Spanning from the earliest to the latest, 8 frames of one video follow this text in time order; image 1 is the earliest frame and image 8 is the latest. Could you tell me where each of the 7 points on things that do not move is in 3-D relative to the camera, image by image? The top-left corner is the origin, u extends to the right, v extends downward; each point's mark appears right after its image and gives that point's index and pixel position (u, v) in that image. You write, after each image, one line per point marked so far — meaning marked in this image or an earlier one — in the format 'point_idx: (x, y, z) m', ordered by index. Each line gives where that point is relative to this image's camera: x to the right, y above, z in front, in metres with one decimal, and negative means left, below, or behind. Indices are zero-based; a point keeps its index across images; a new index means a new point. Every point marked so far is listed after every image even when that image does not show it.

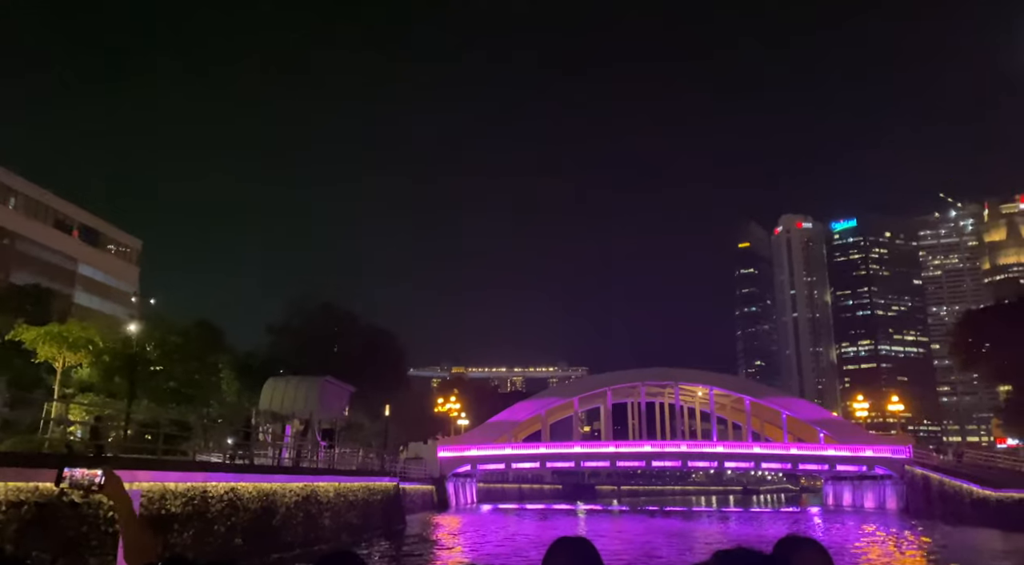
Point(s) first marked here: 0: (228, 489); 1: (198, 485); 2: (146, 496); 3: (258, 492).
0: (-6.5, -4.9, +18.7) m
1: (-6.8, -4.5, +17.7) m
2: (-6.9, -4.2, +16.1) m
3: (-6.3, -5.3, +19.9) m
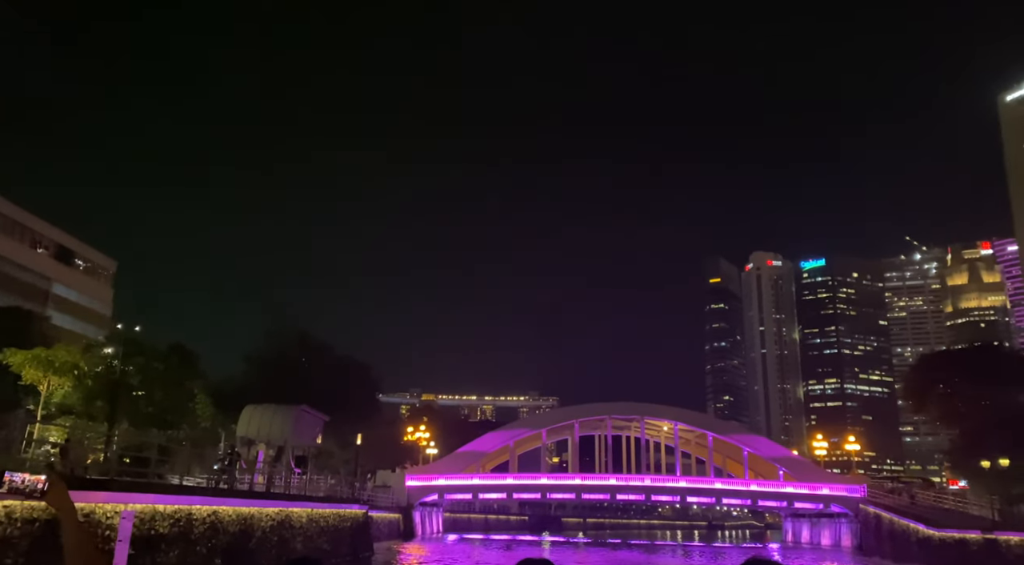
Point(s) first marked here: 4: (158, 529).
0: (-7.4, -5.8, +19.7) m
1: (-7.6, -5.3, +18.7) m
2: (-7.7, -5.0, +17.1) m
3: (-7.2, -6.2, +20.9) m
4: (-7.7, -5.4, +17.5) m
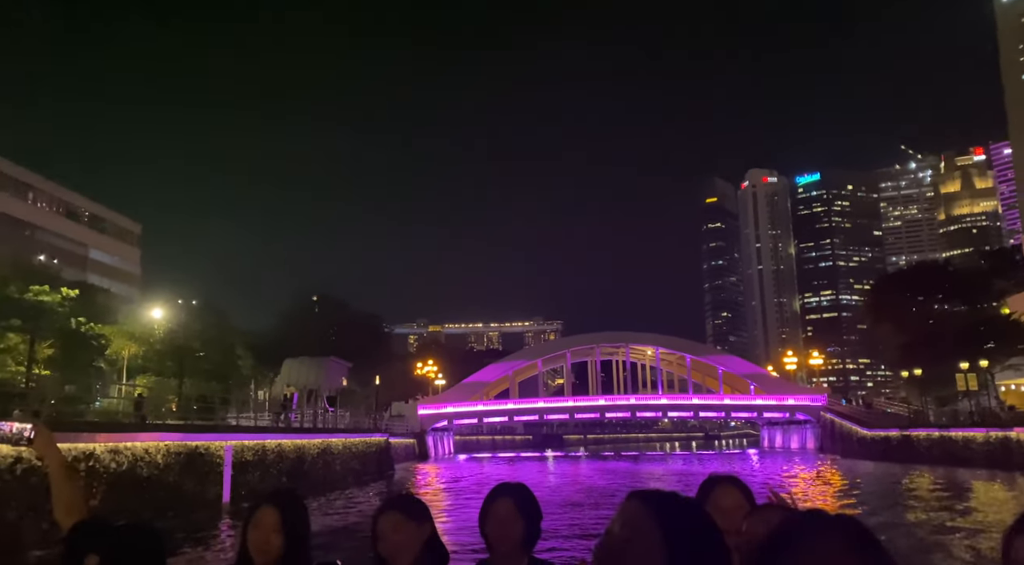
0: (-7.8, -5.4, +26.3) m
1: (-8.1, -5.1, +25.3) m
2: (-8.2, -4.9, +23.7) m
3: (-7.6, -5.7, +27.5) m
4: (-8.1, -5.2, +24.1) m
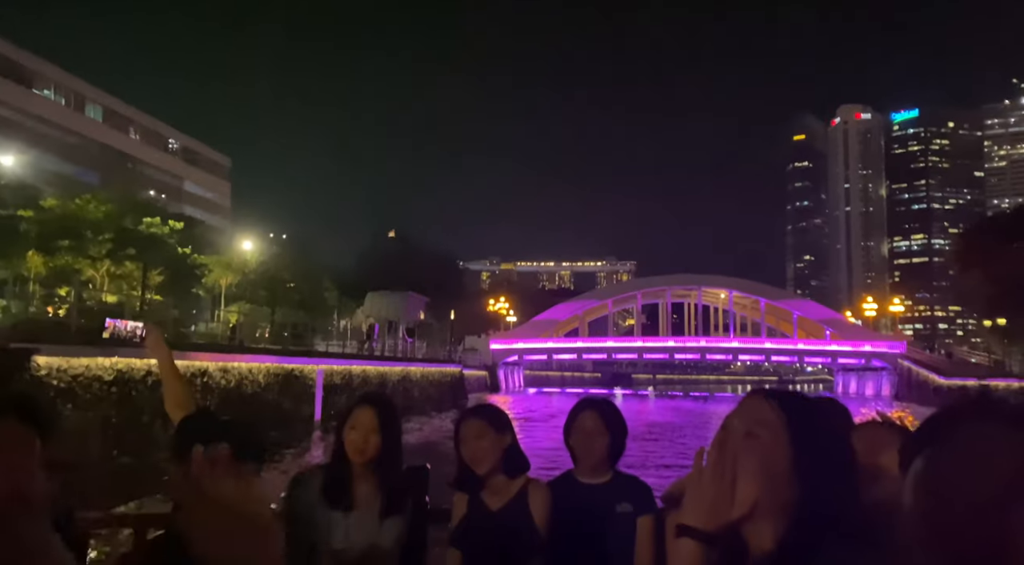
0: (-5.4, -3.2, +28.3) m
1: (-5.7, -2.9, +27.2) m
2: (-6.0, -2.9, +25.6) m
3: (-5.1, -3.4, +29.4) m
4: (-5.9, -3.2, +26.1) m
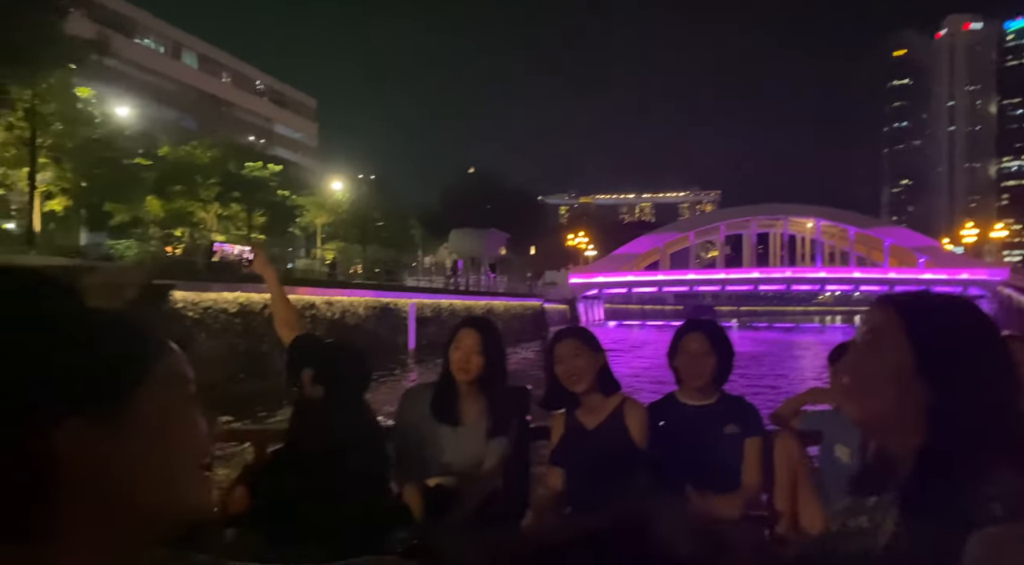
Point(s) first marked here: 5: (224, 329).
0: (-2.3, -0.8, +29.5) m
1: (-2.7, -0.7, +28.4) m
2: (-3.1, -0.7, +26.9) m
3: (-1.9, -0.9, +30.6) m
4: (-3.0, -1.0, +27.3) m
5: (-5.9, -1.0, +16.6) m
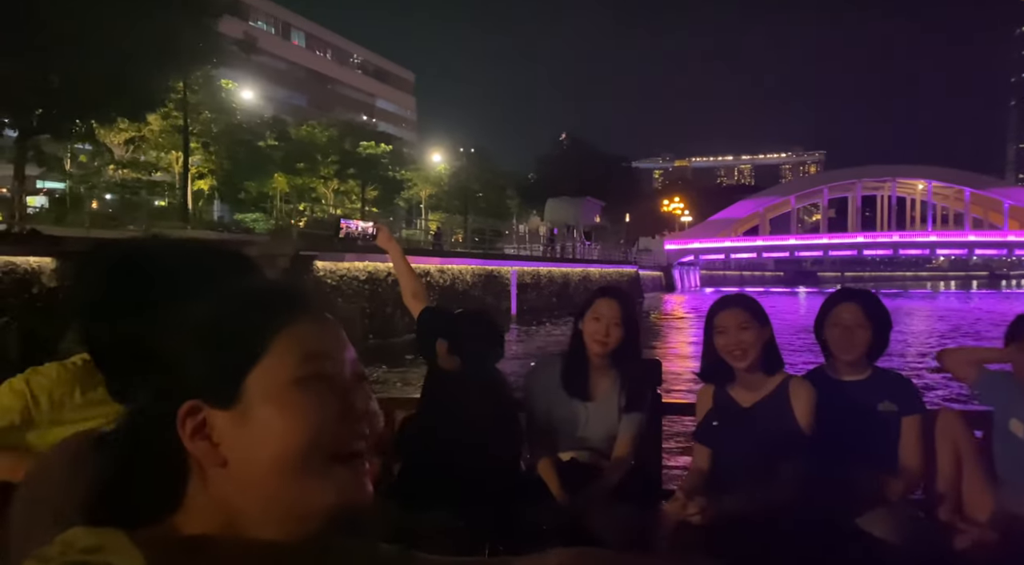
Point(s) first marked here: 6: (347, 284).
0: (+1.5, +0.4, +30.5) m
1: (+0.9, +0.5, +29.5) m
2: (+0.3, +0.4, +28.0) m
3: (+2.1, +0.4, +31.6) m
4: (+0.5, +0.2, +28.5) m
5: (-3.6, -0.3, +18.1) m
6: (-3.8, -0.1, +17.8) m
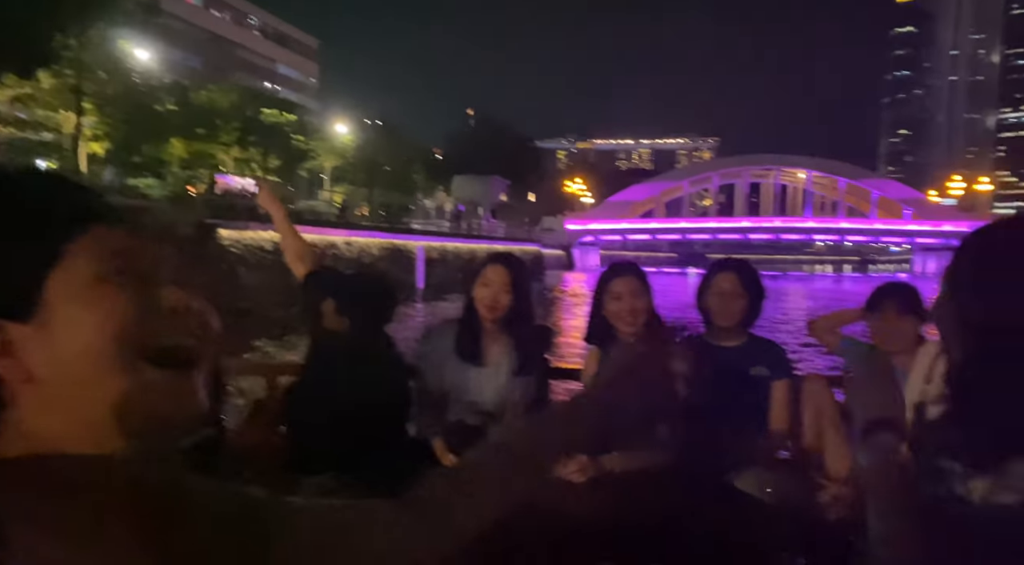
0: (-2.3, +1.4, +30.9) m
1: (-2.7, +1.5, +29.8) m
2: (-3.1, +1.3, +28.3) m
3: (-1.8, +1.4, +32.0) m
4: (-3.0, +1.1, +28.8) m
5: (-5.8, +0.4, +18.0) m
6: (-5.9, +0.6, +17.7) m
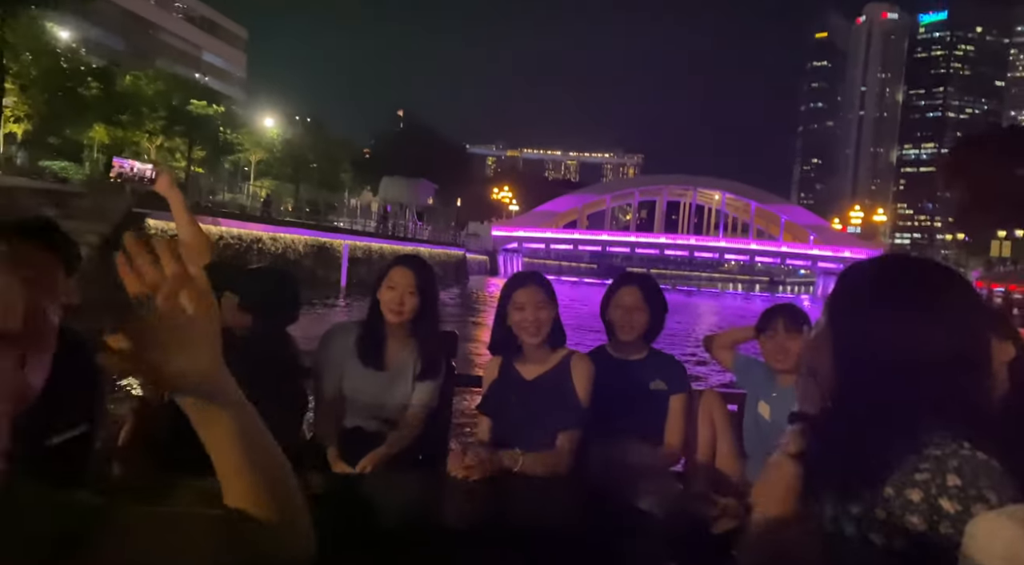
0: (-5.2, +1.3, +31.0) m
1: (-5.5, +1.4, +29.9) m
2: (-5.8, +1.3, +28.4) m
3: (-4.9, +1.3, +32.2) m
4: (-5.7, +1.1, +28.9) m
5: (-7.5, +0.6, +17.9) m
6: (-7.6, +0.8, +17.5) m
